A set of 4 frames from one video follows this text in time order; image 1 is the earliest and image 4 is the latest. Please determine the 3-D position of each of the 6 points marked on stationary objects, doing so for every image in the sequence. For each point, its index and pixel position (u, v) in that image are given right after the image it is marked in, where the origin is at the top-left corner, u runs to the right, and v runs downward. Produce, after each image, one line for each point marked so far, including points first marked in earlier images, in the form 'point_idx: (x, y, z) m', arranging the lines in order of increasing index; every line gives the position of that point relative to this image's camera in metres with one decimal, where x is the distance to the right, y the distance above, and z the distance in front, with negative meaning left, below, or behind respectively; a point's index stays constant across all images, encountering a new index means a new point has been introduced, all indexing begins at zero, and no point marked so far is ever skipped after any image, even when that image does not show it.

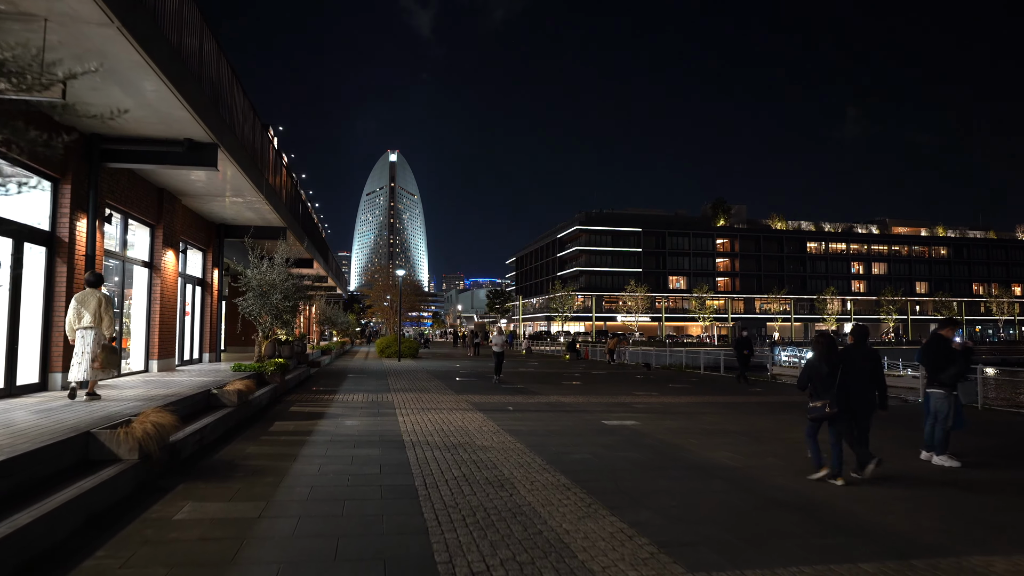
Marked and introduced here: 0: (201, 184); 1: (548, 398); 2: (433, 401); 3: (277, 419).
0: (-7.1, +2.4, +14.2) m
1: (+0.9, -2.7, +15.3) m
2: (-1.8, -2.5, +13.9) m
3: (-4.0, -2.2, +10.6) m
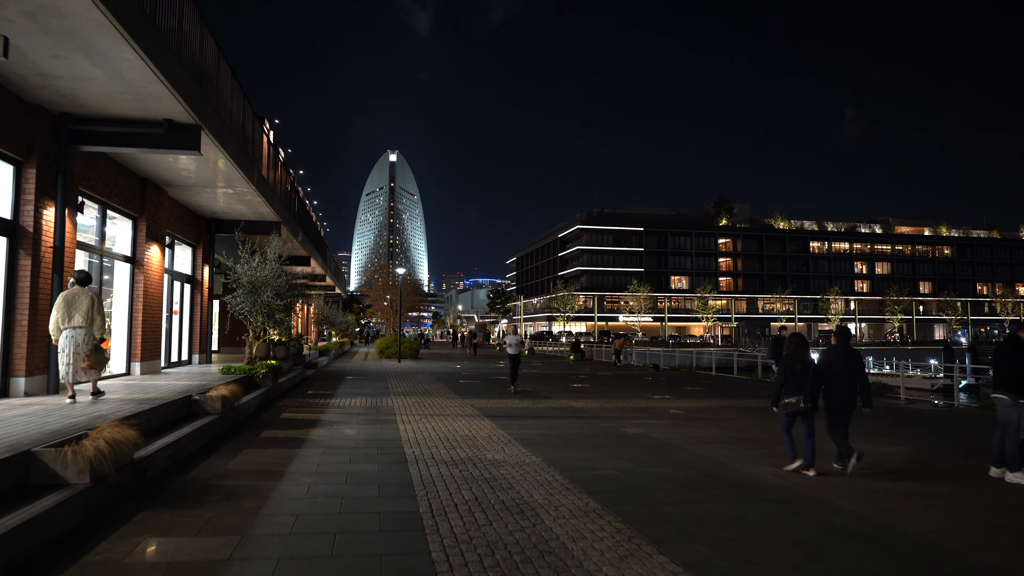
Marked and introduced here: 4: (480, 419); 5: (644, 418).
0: (-6.9, +2.4, +13.3) m
1: (+1.1, -2.6, +14.3) m
2: (-1.6, -2.5, +13.0) m
3: (-3.8, -2.2, +9.7) m
4: (-0.6, -2.3, +11.1) m
5: (+2.6, -2.5, +12.0) m
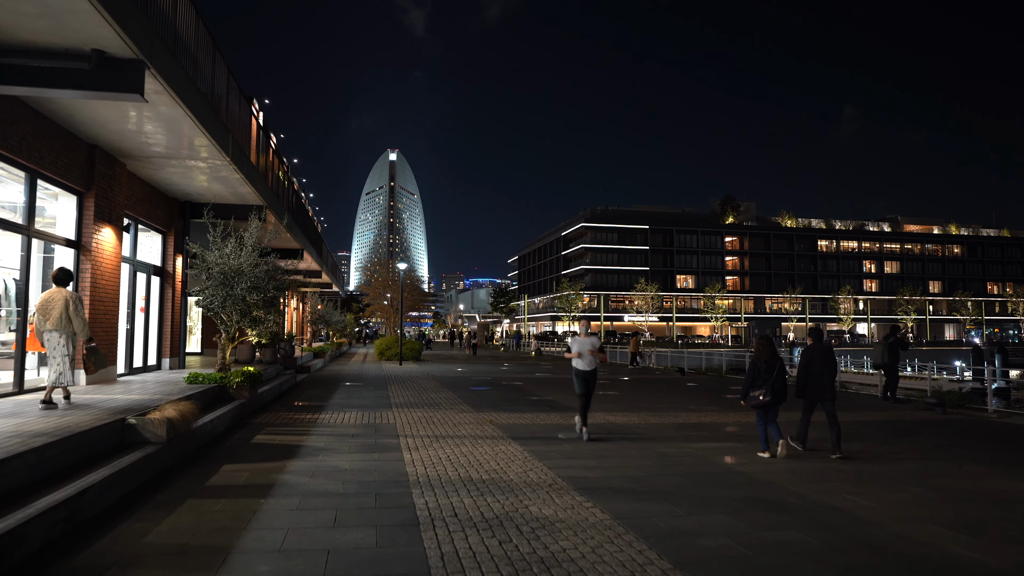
0: (-6.5, +2.6, +11.0) m
1: (+1.6, -2.5, +12.0) m
2: (-1.1, -2.3, +10.7) m
3: (-3.3, -2.0, +7.4) m
4: (-0.1, -2.2, +8.8) m
5: (+3.1, -2.4, +9.7) m
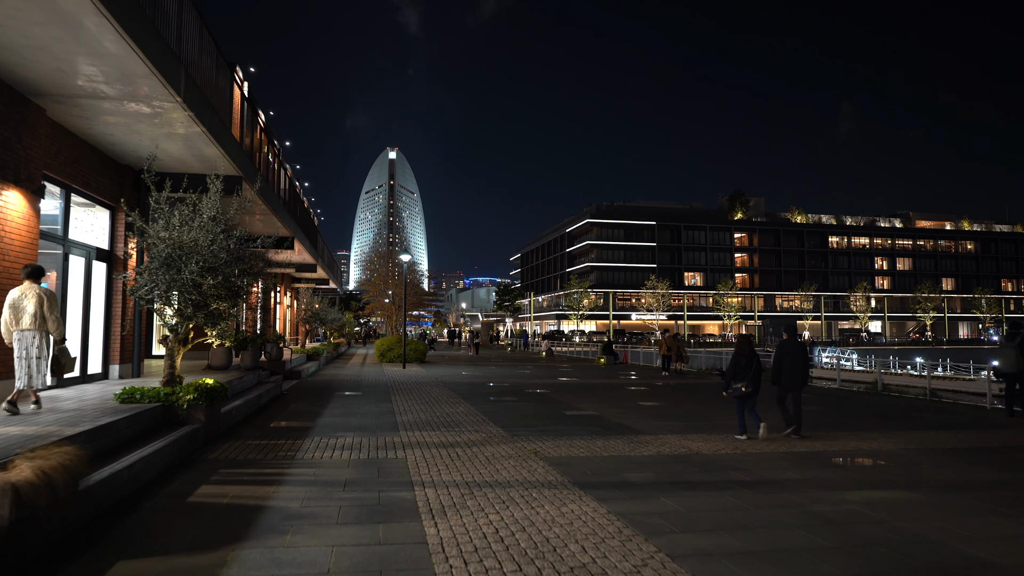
0: (-5.8, +2.8, +8.0) m
1: (+2.3, -2.3, +9.1) m
2: (-0.4, -2.1, +7.7) m
3: (-2.7, -1.8, +4.4) m
4: (+0.6, -2.0, +5.9) m
5: (+3.7, -2.1, +6.7) m
